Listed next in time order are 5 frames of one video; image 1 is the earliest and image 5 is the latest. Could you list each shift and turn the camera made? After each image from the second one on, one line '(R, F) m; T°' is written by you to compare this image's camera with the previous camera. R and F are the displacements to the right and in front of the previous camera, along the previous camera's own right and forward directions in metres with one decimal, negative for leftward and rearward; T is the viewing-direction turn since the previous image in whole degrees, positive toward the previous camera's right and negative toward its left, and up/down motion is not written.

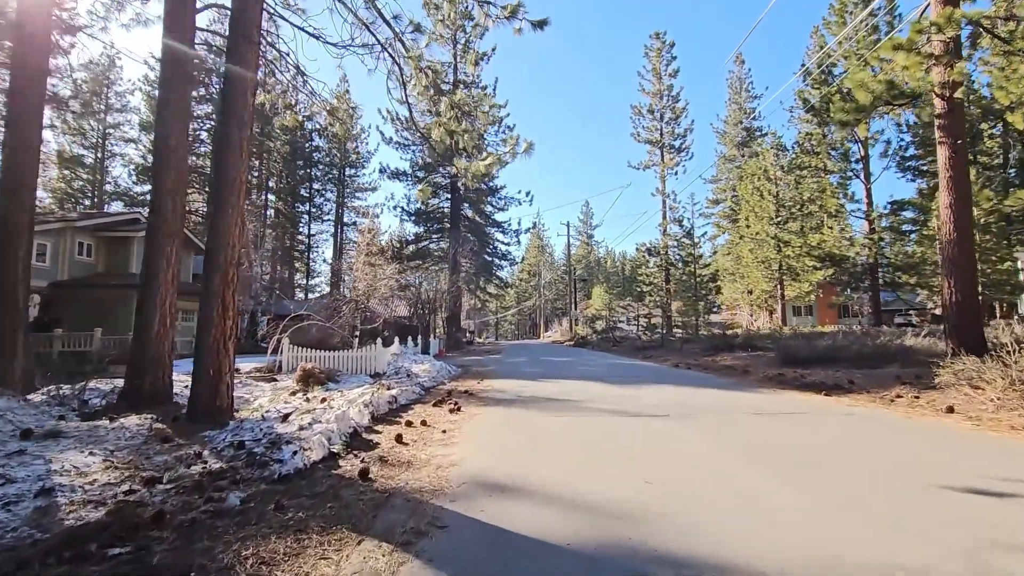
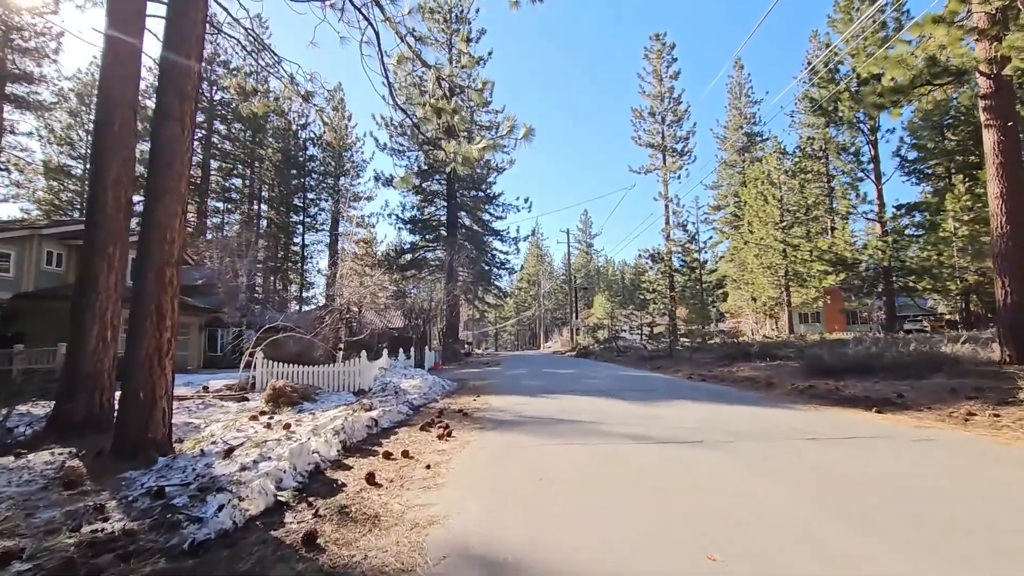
(0.0, +1.1) m; 0°
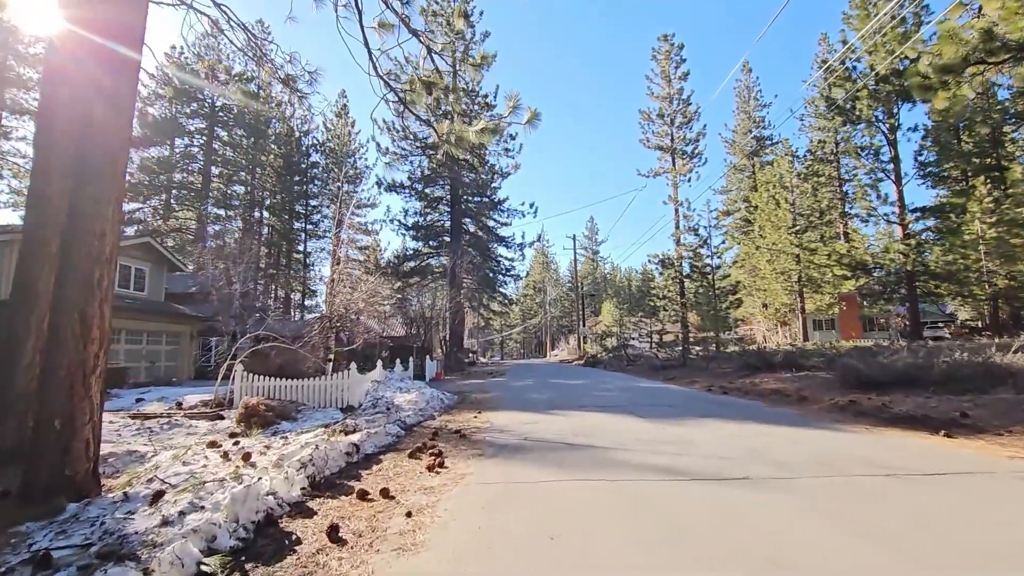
(0.0, +0.9) m; -1°
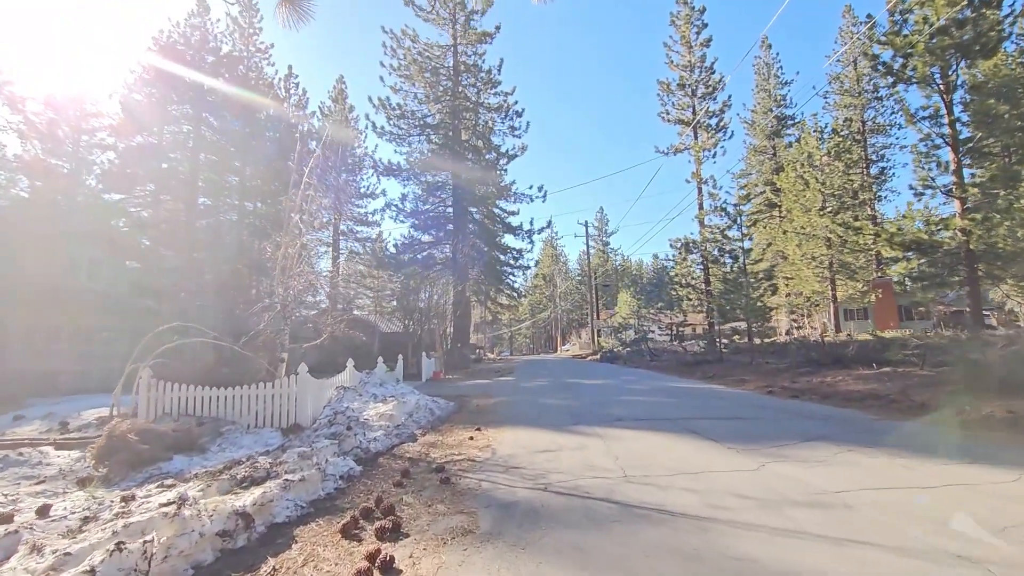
(0.0, +2.5) m; -1°
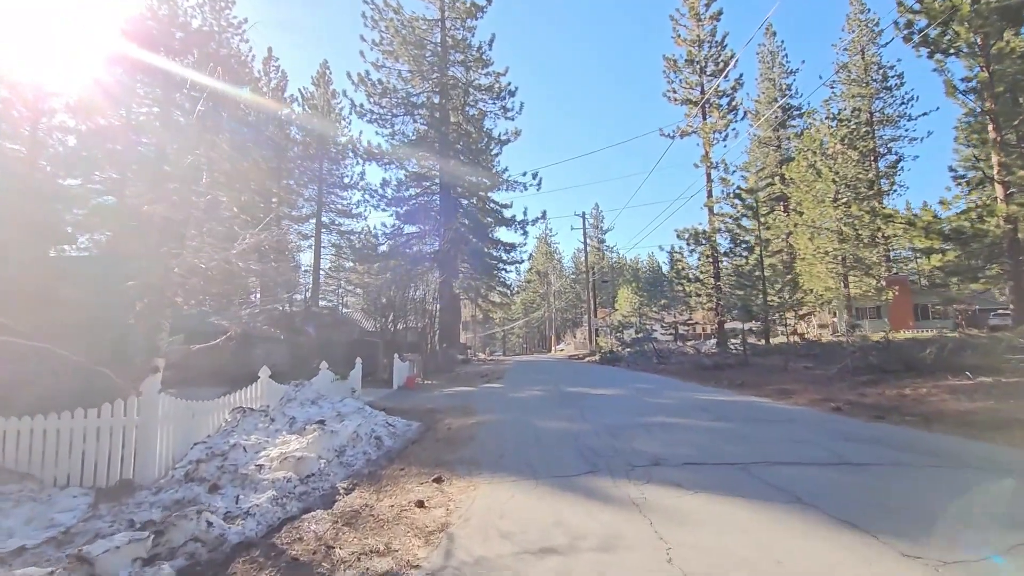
(+0.1, +2.5) m; +1°
